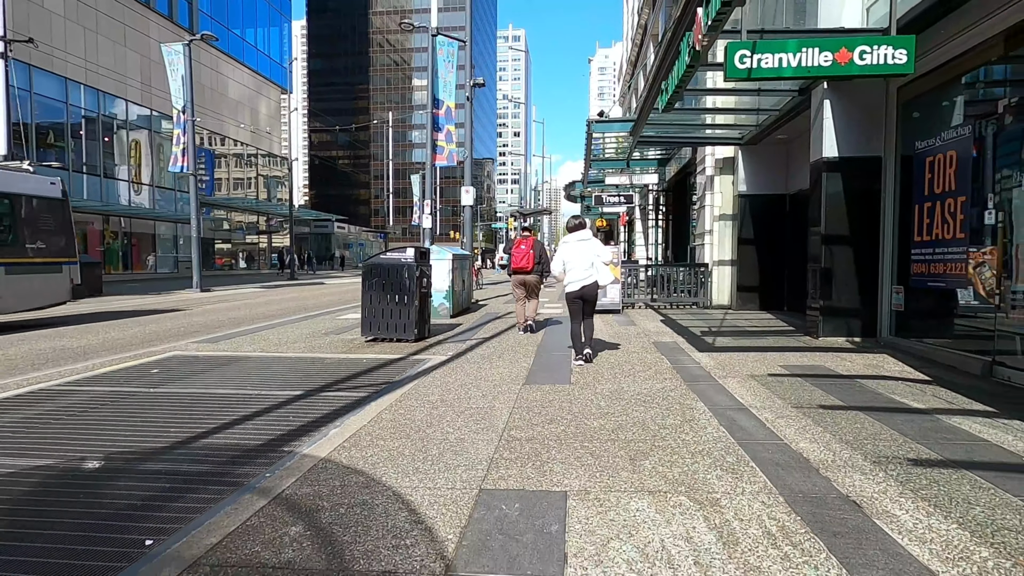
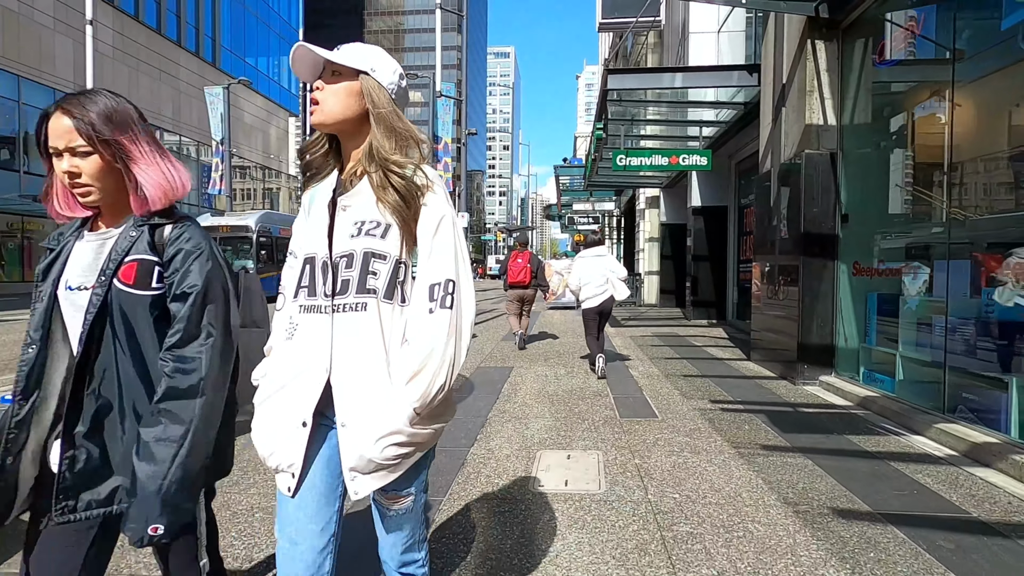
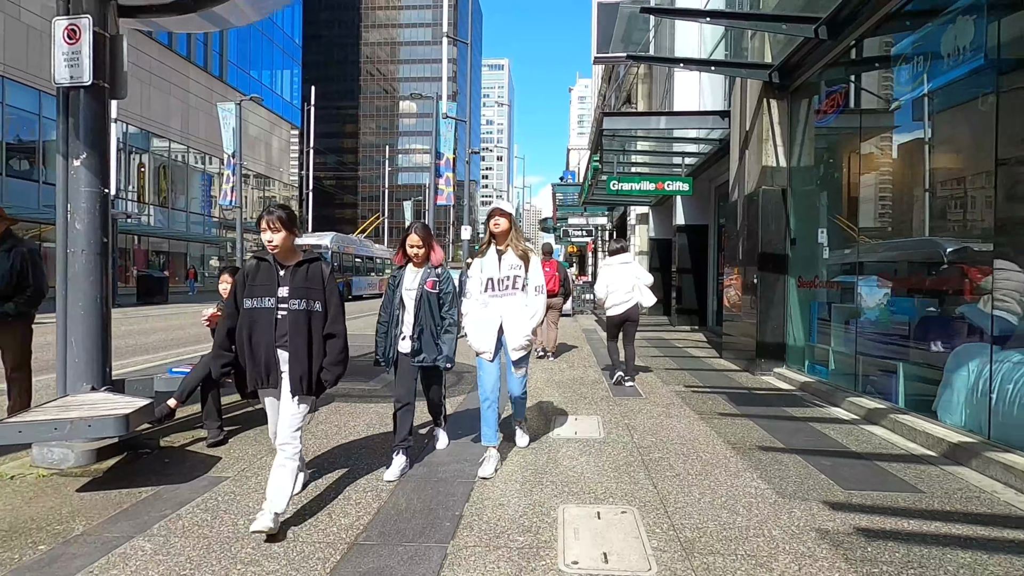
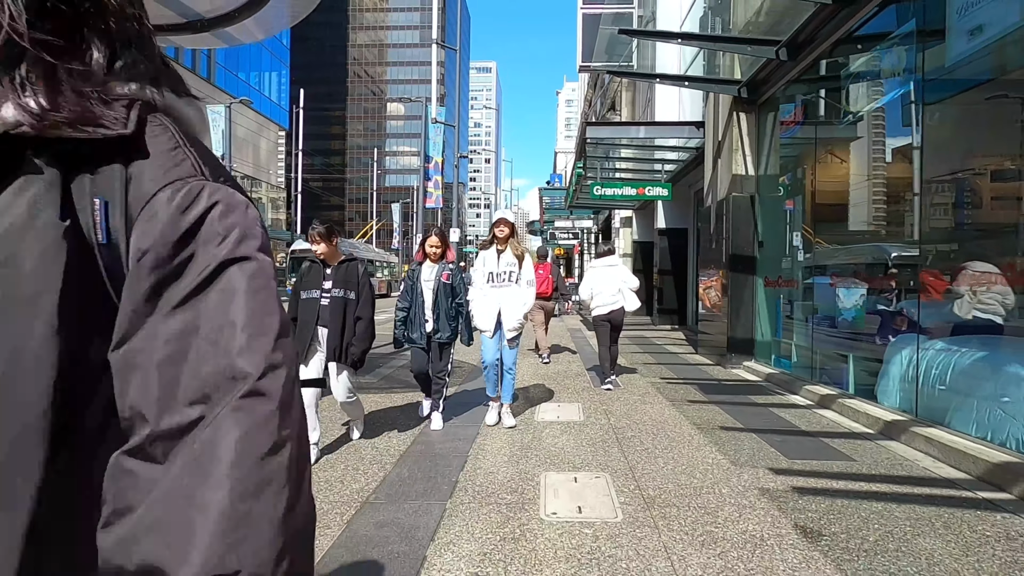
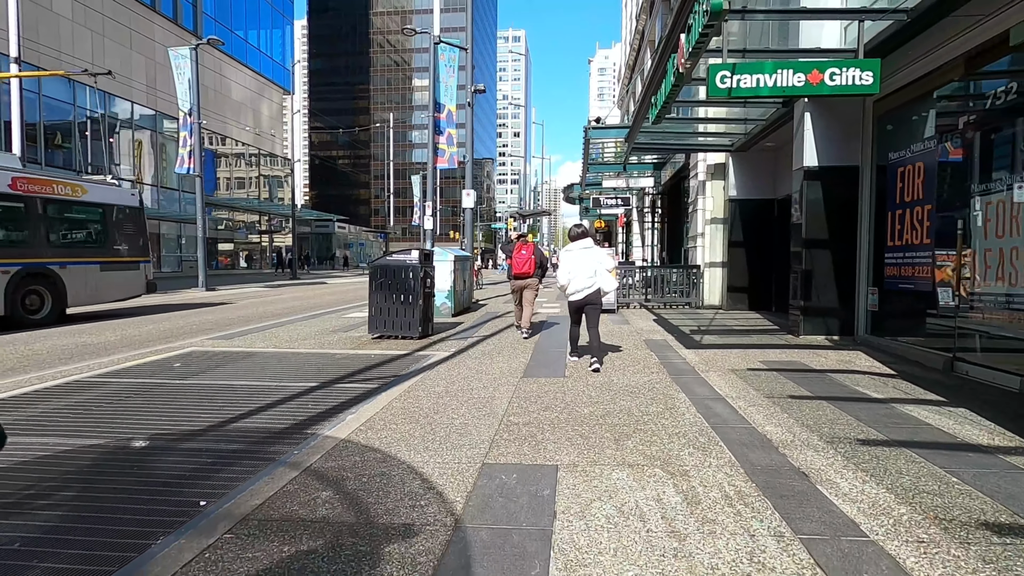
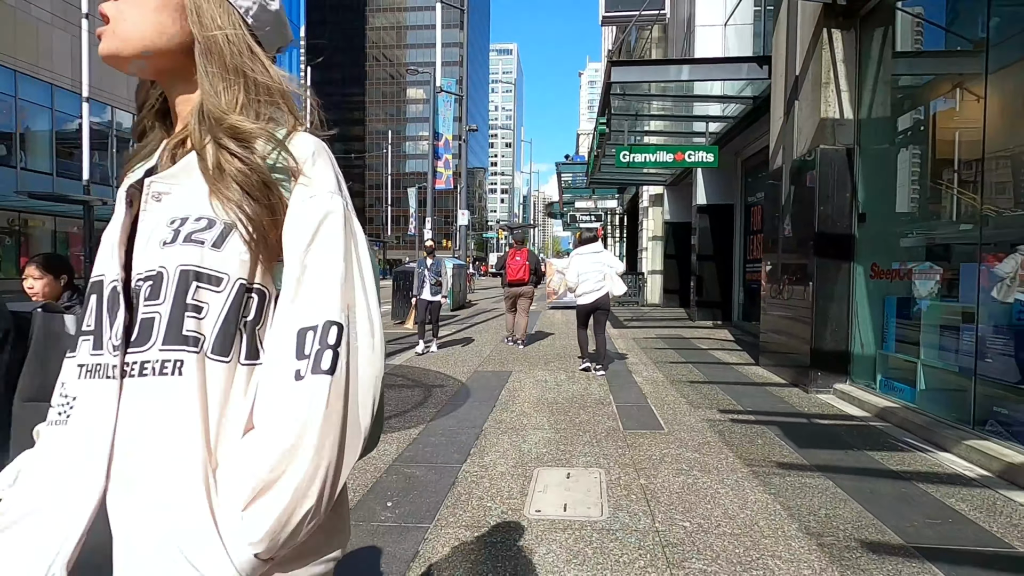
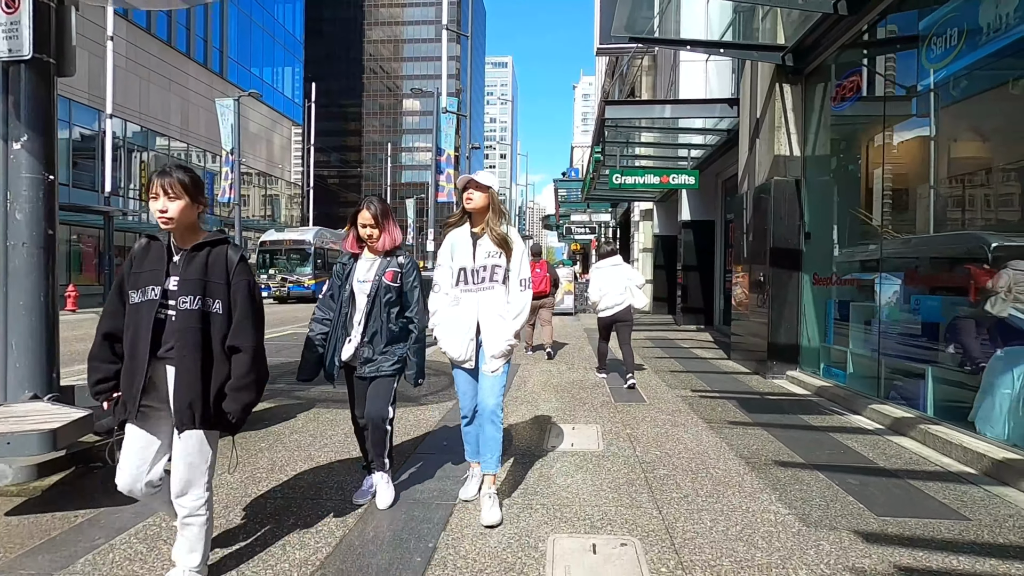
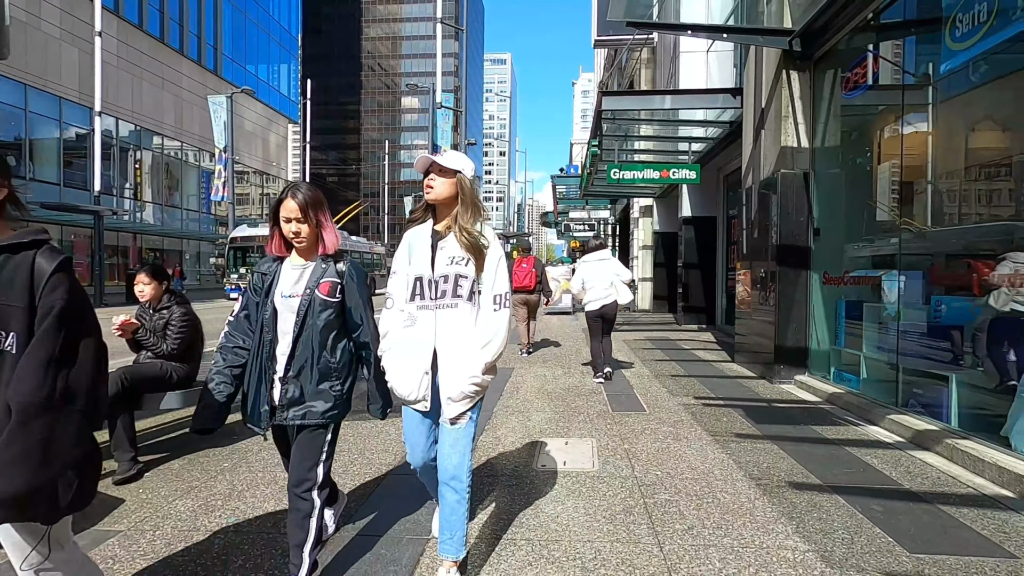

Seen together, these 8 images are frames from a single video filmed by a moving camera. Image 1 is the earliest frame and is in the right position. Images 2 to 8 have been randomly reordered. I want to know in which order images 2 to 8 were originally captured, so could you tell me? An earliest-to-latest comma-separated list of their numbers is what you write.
5, 6, 2, 8, 7, 3, 4
